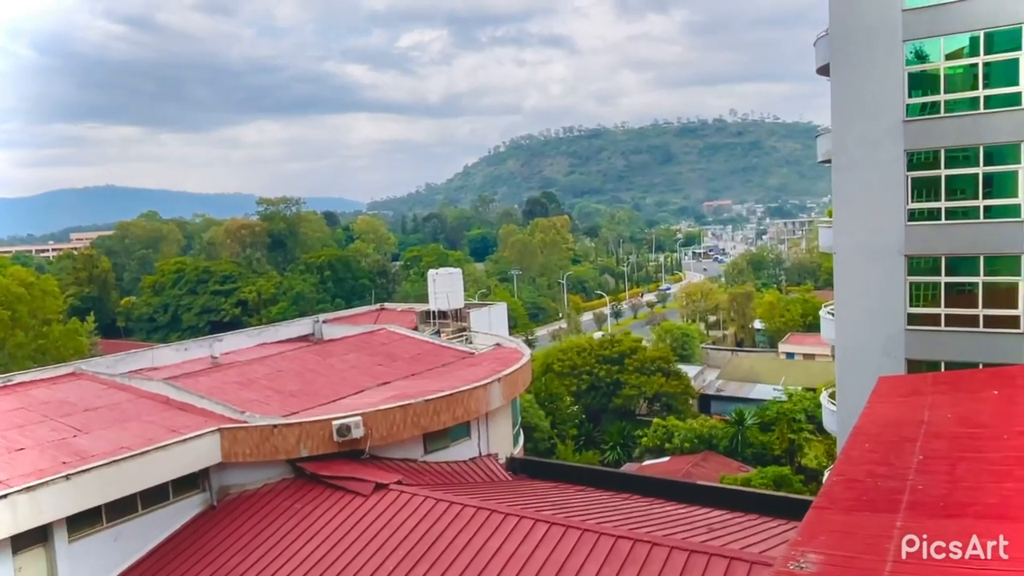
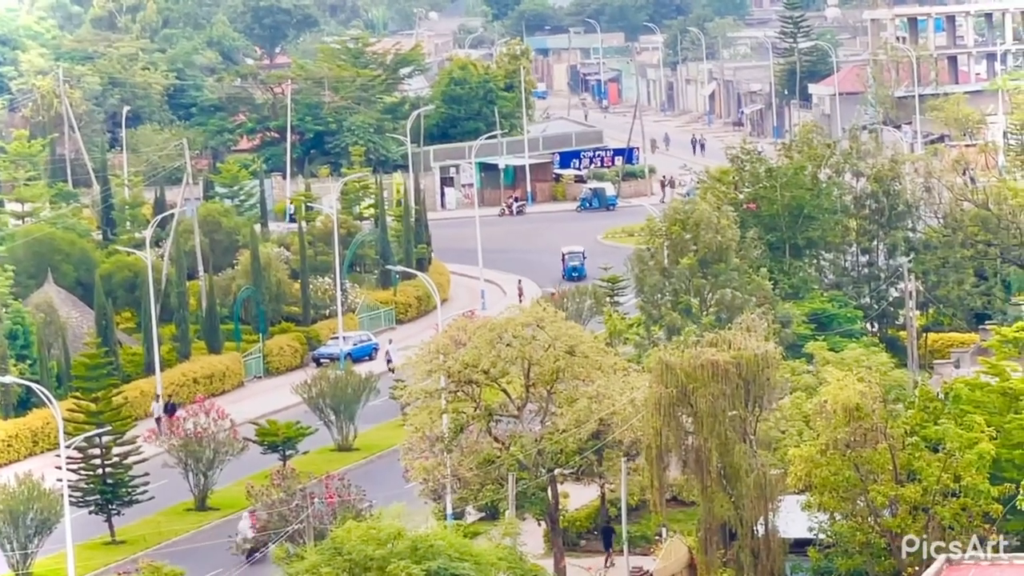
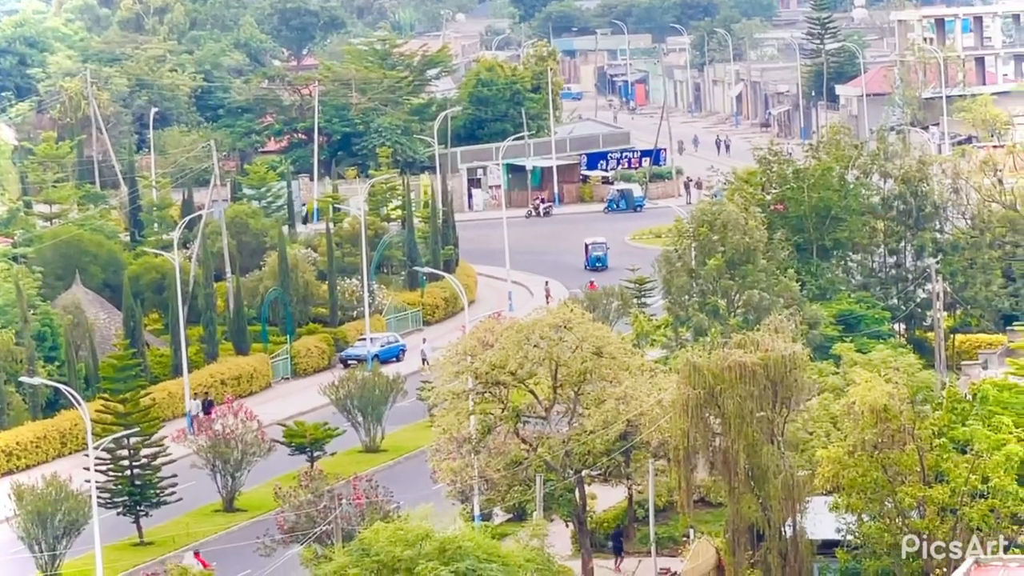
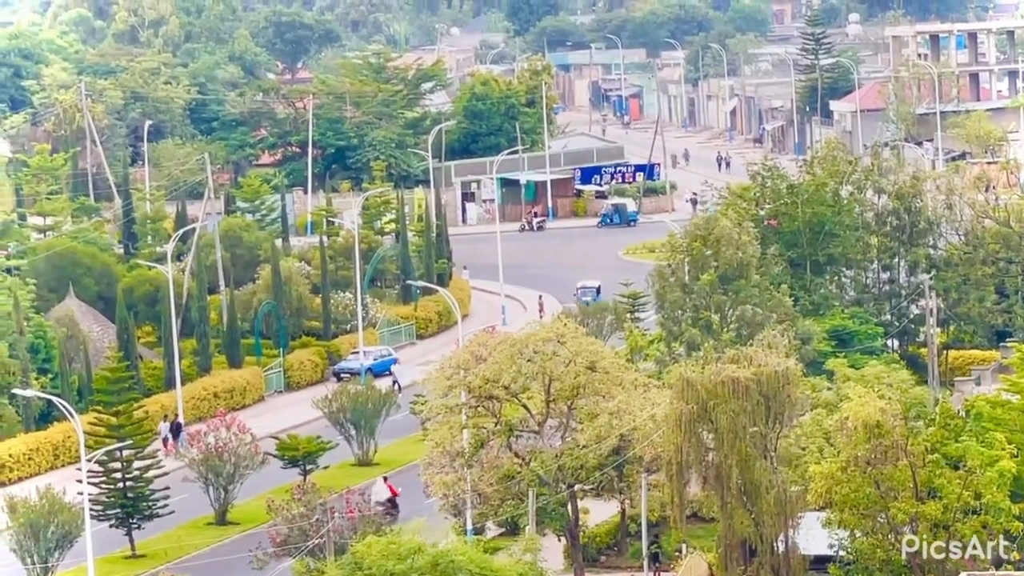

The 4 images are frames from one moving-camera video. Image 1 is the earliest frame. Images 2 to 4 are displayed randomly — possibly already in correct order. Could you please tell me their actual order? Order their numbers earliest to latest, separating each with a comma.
3, 2, 4
